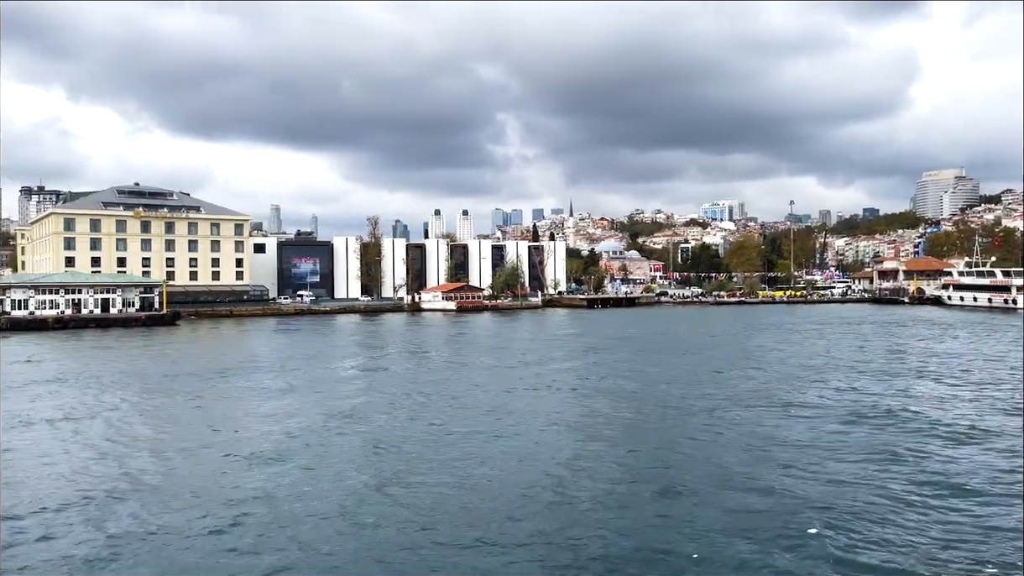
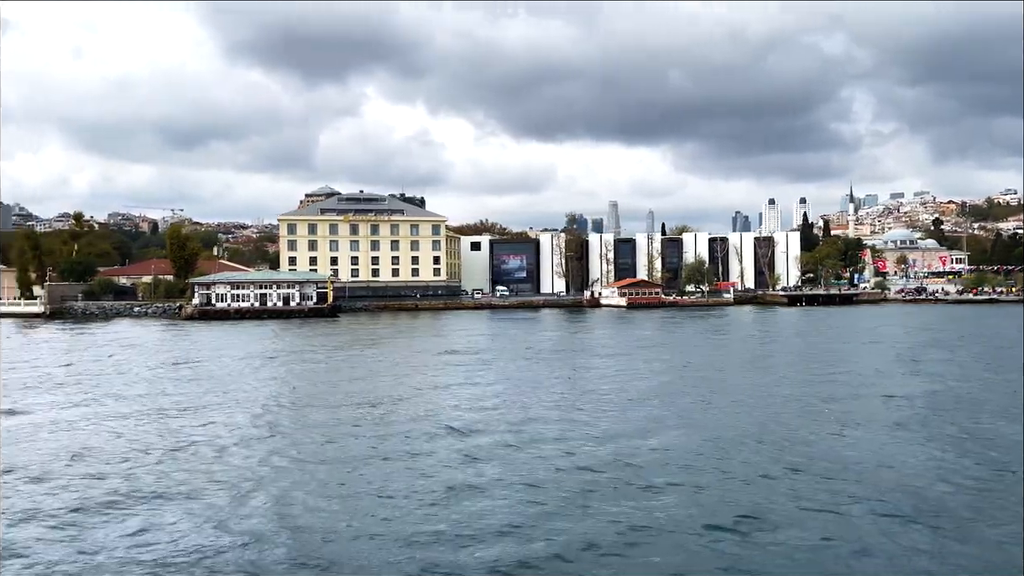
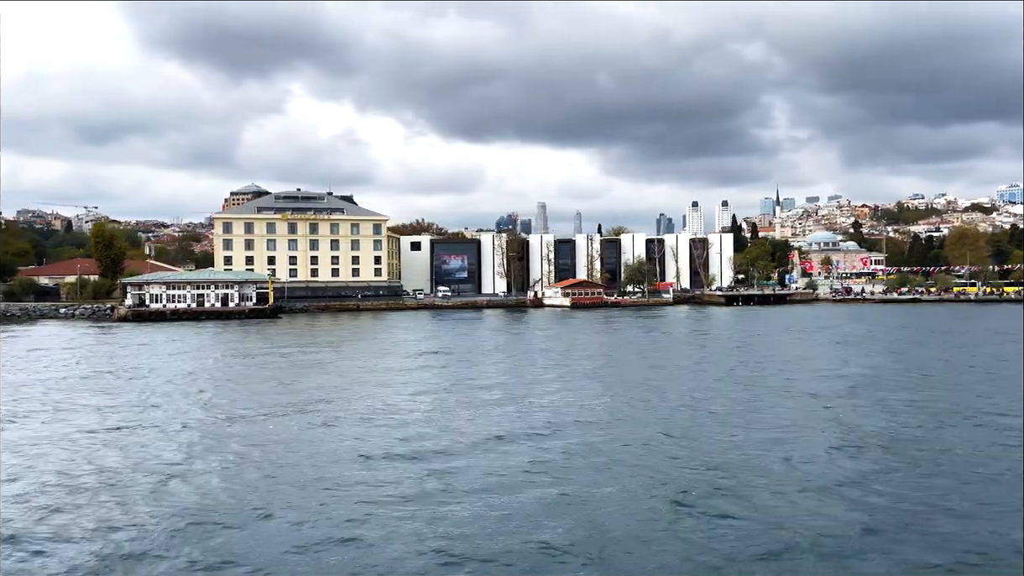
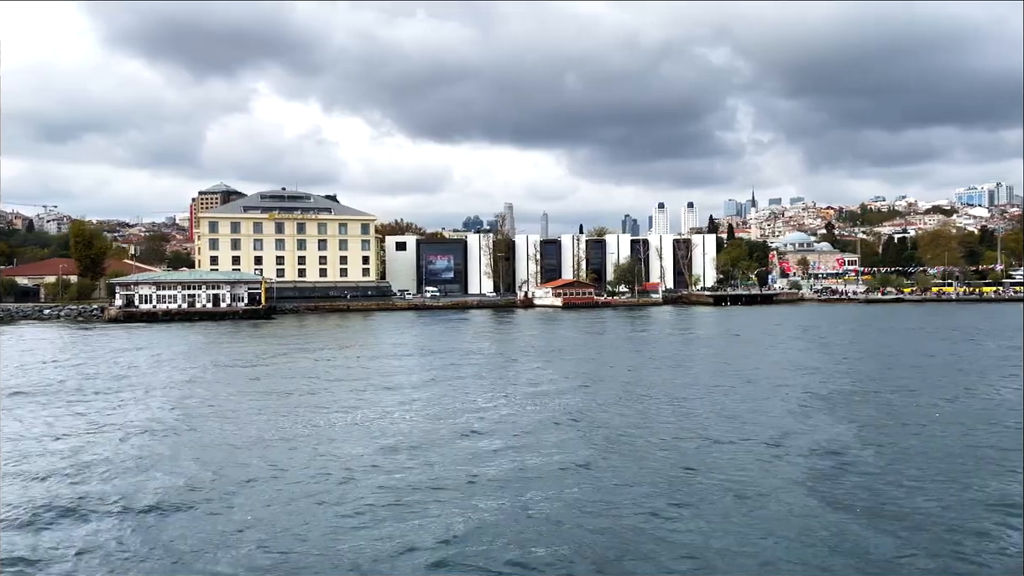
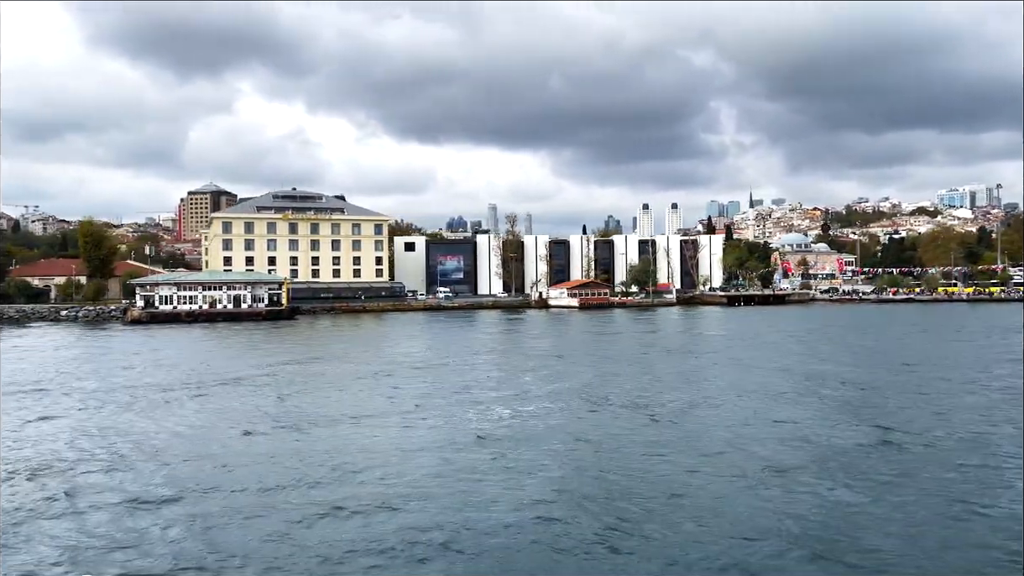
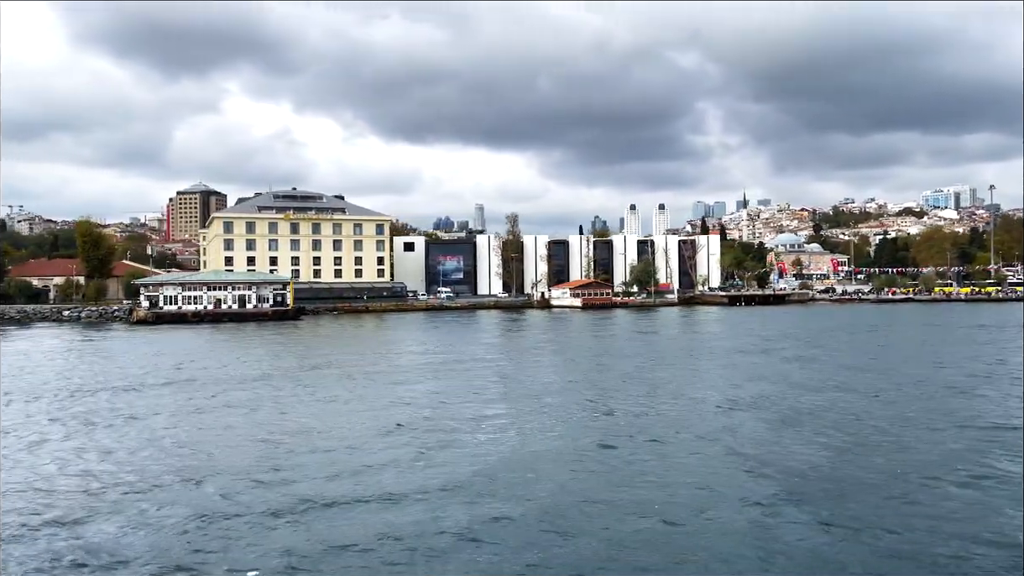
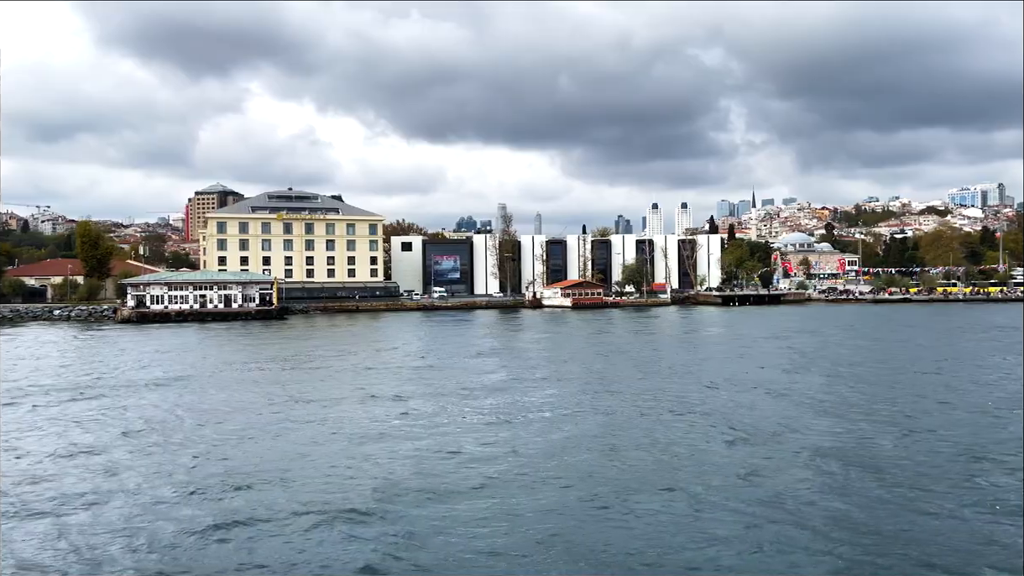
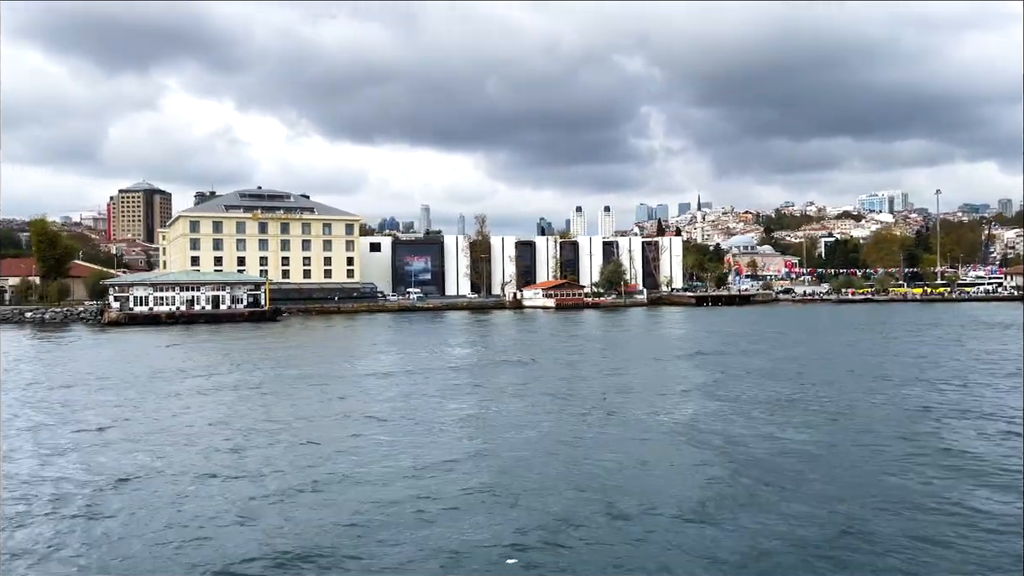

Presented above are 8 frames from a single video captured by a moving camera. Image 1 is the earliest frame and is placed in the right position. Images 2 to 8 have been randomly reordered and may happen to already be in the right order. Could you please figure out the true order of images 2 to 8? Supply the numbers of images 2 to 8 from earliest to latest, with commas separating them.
8, 6, 5, 7, 4, 3, 2
